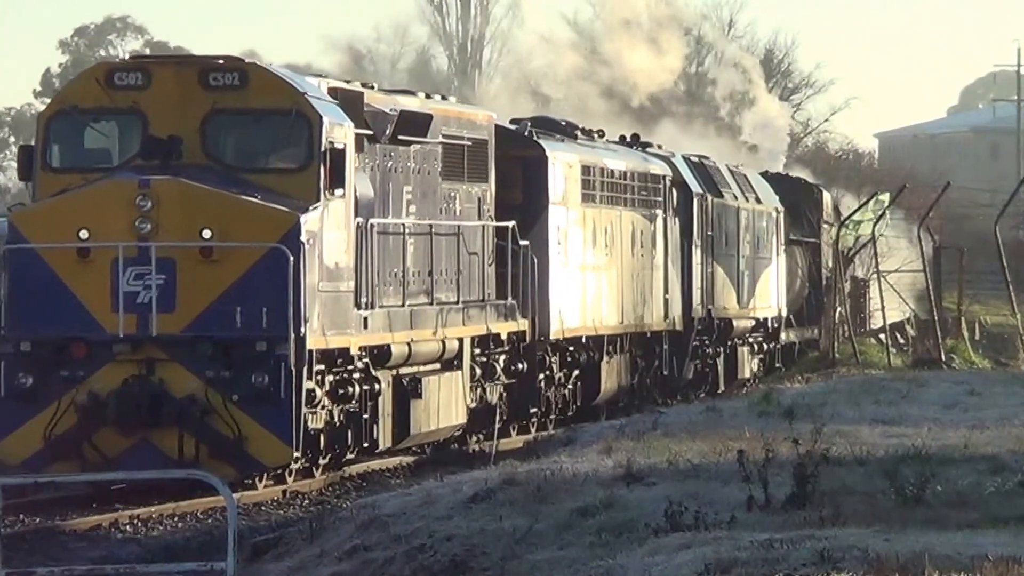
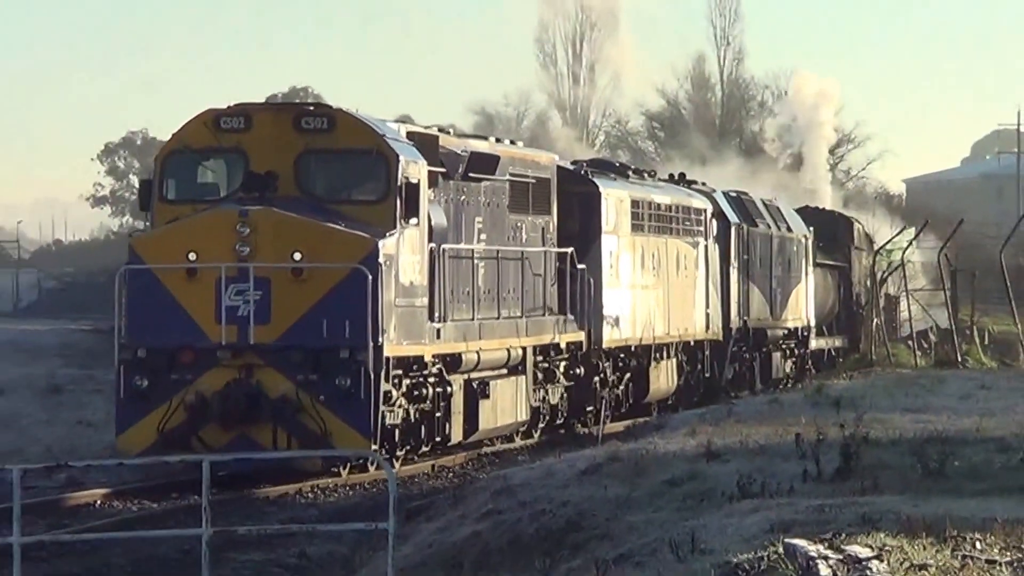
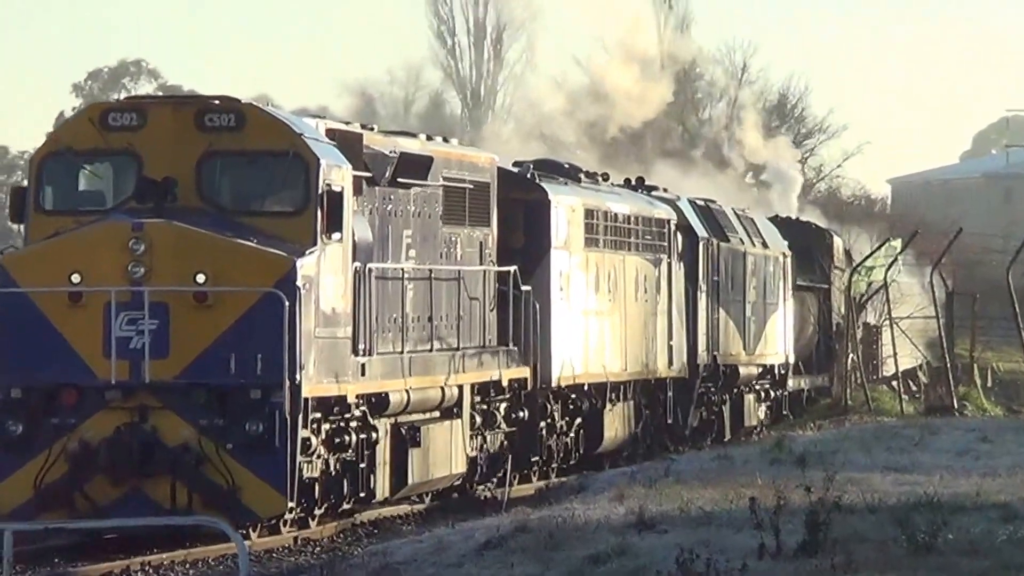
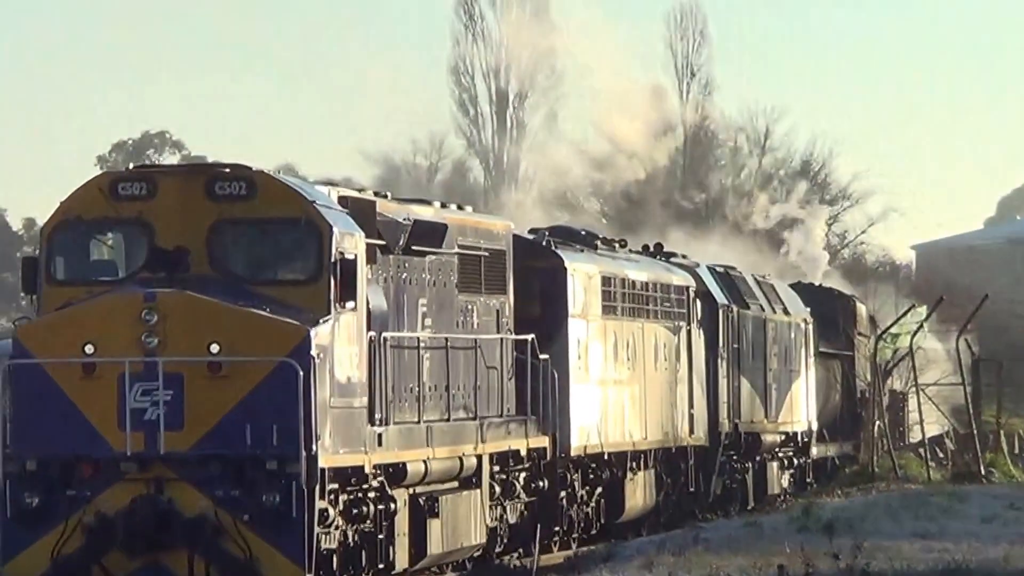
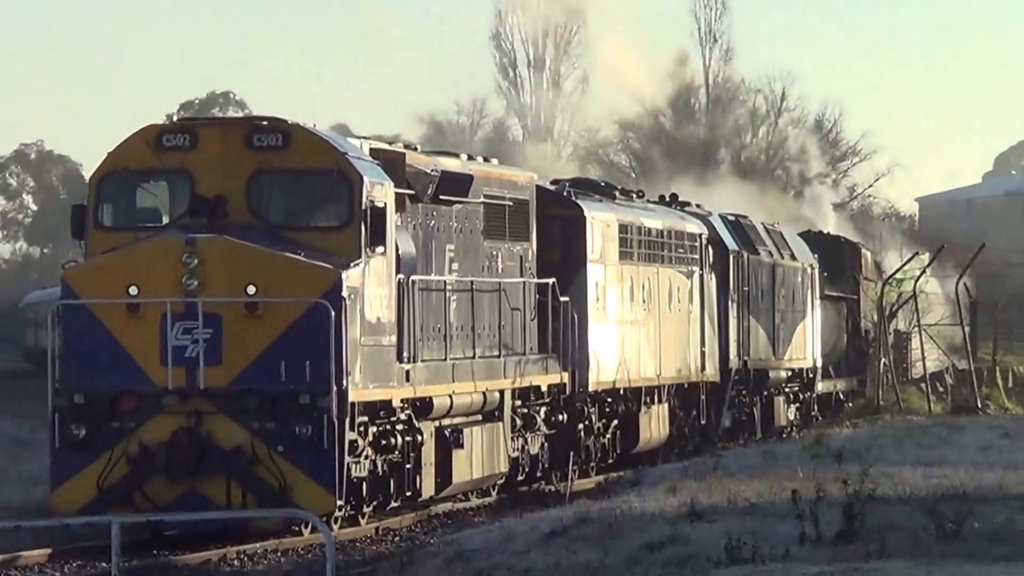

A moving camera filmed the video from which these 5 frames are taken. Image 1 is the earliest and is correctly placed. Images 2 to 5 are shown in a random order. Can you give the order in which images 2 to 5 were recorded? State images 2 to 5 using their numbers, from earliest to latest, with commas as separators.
3, 4, 5, 2
